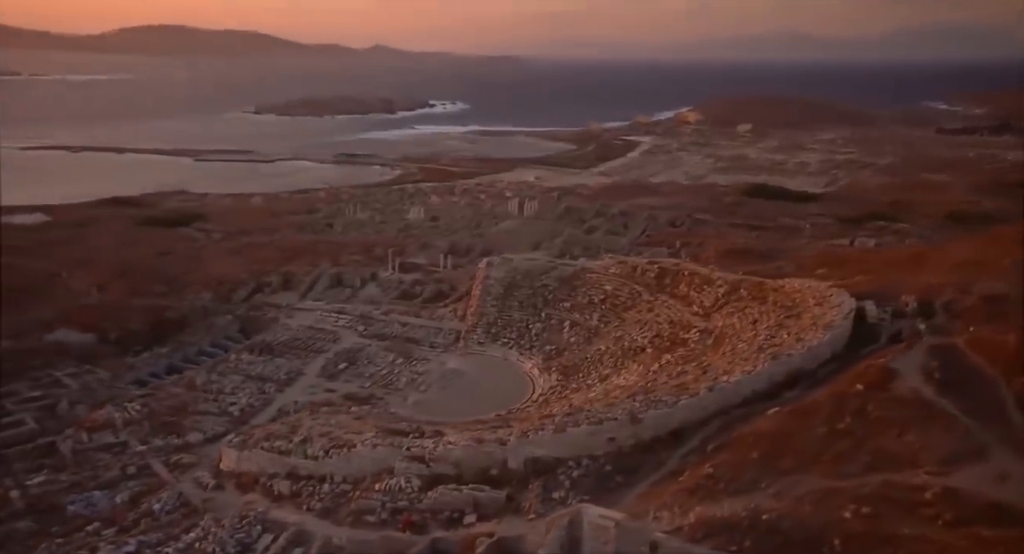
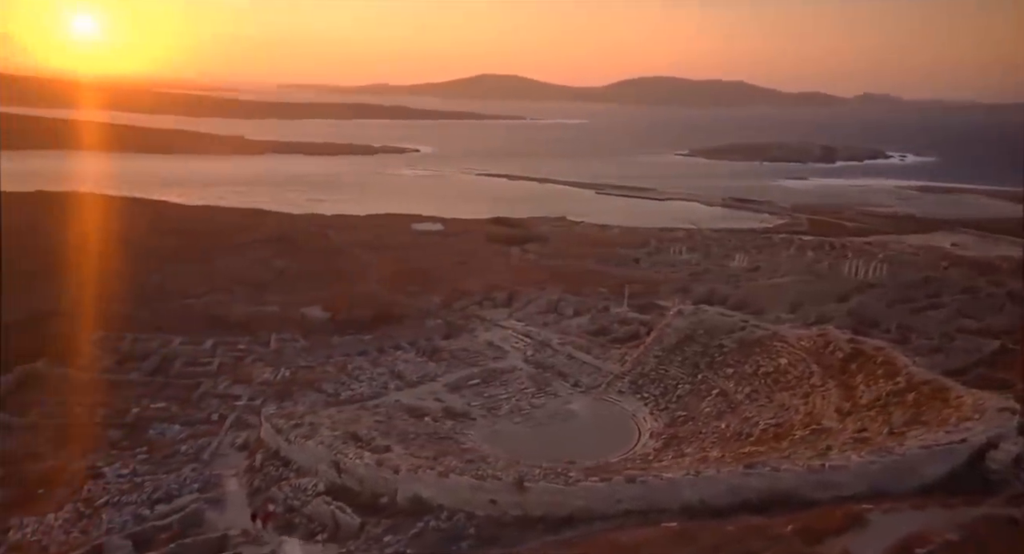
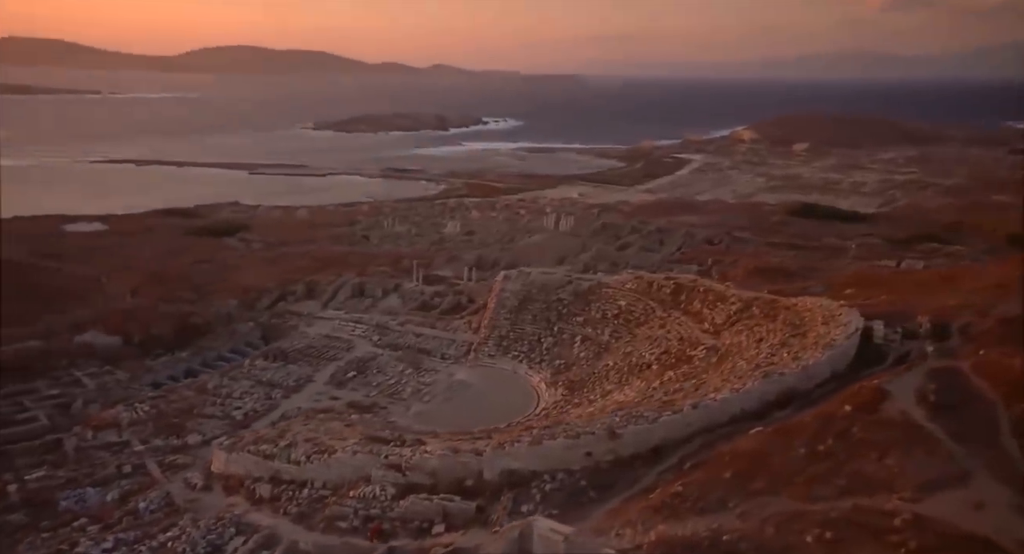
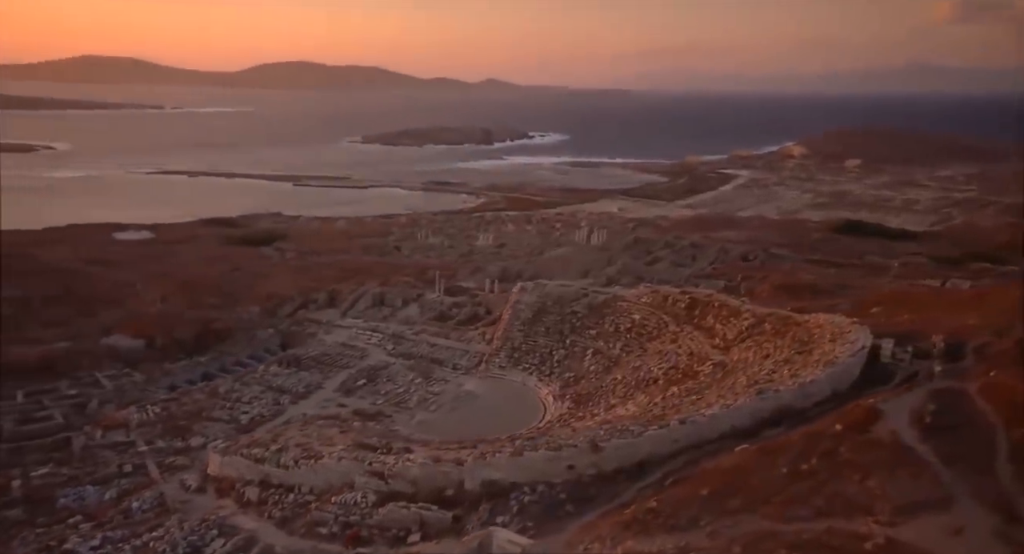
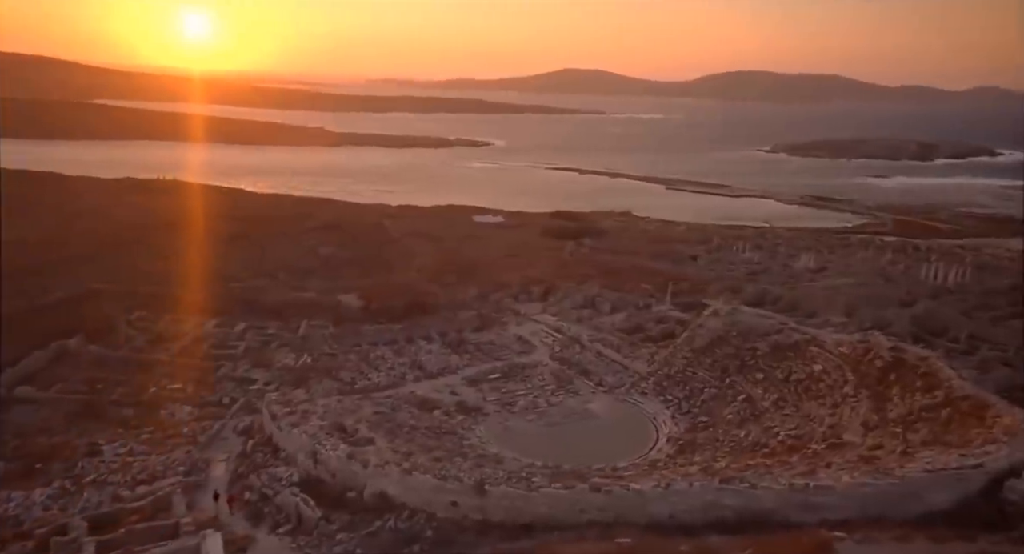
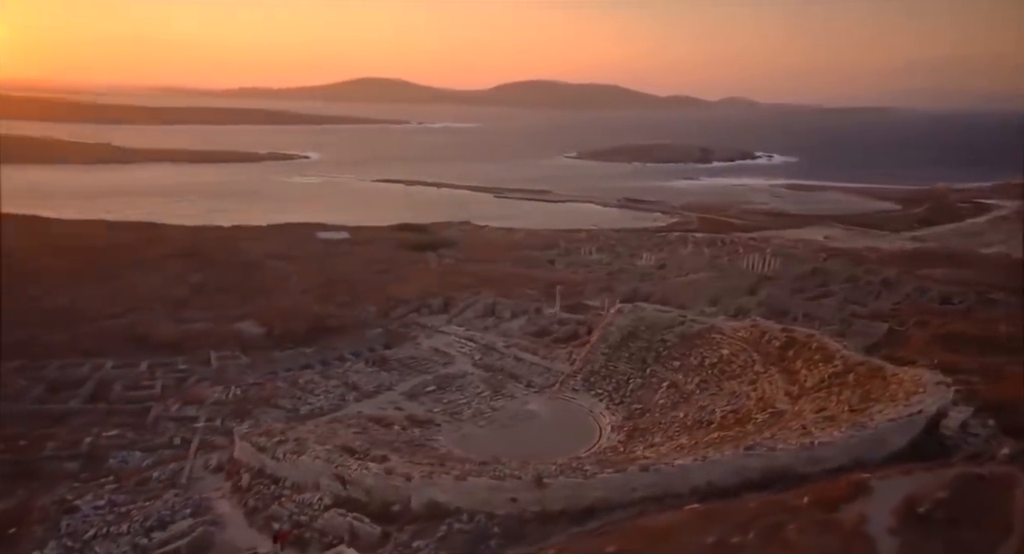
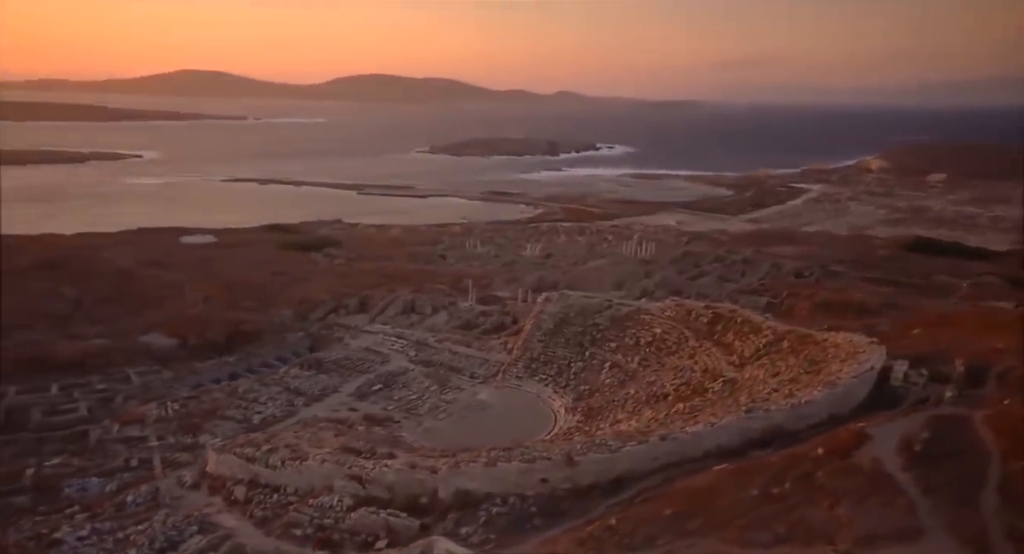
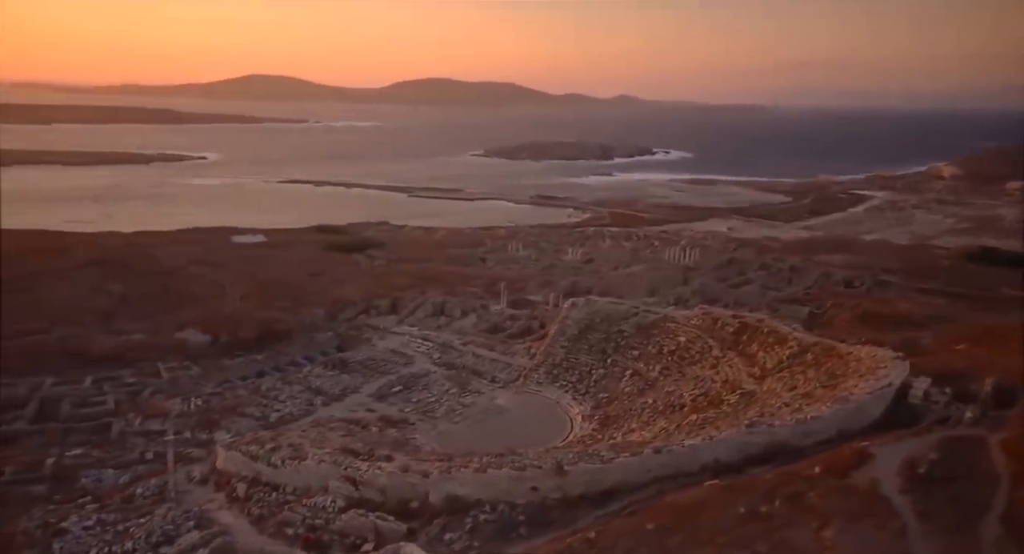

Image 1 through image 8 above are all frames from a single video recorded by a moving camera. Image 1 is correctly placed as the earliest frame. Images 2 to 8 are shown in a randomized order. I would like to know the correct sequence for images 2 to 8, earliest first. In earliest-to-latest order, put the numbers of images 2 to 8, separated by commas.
3, 4, 7, 8, 6, 2, 5
